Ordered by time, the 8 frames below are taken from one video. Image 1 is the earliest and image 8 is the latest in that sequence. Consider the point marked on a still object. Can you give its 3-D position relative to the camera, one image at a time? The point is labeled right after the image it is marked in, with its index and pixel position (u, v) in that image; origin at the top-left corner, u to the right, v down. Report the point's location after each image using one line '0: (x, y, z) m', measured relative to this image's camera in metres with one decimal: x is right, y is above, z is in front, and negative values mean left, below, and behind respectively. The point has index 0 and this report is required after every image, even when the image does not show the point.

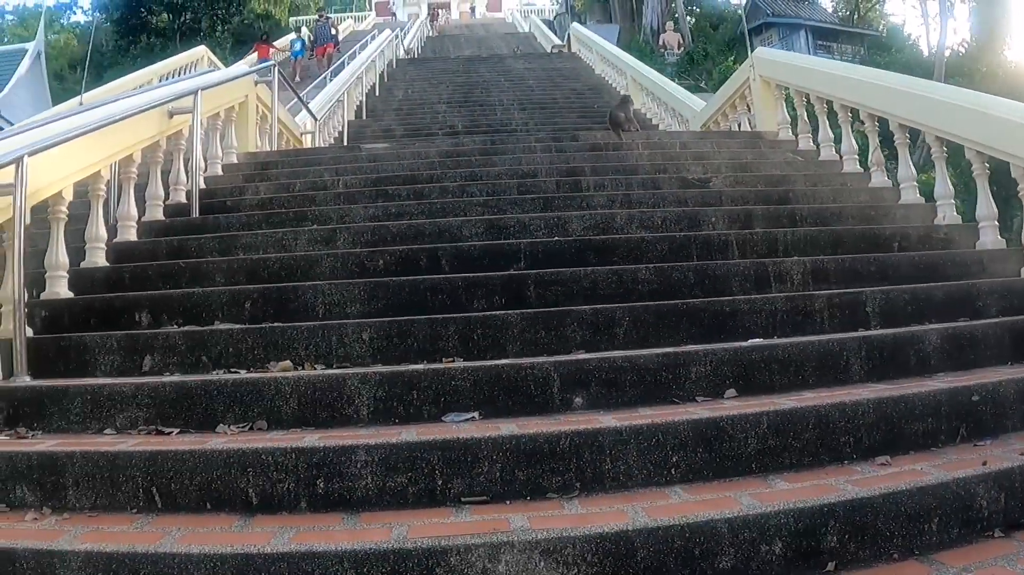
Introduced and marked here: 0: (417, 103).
0: (-0.8, +1.7, +11.8) m
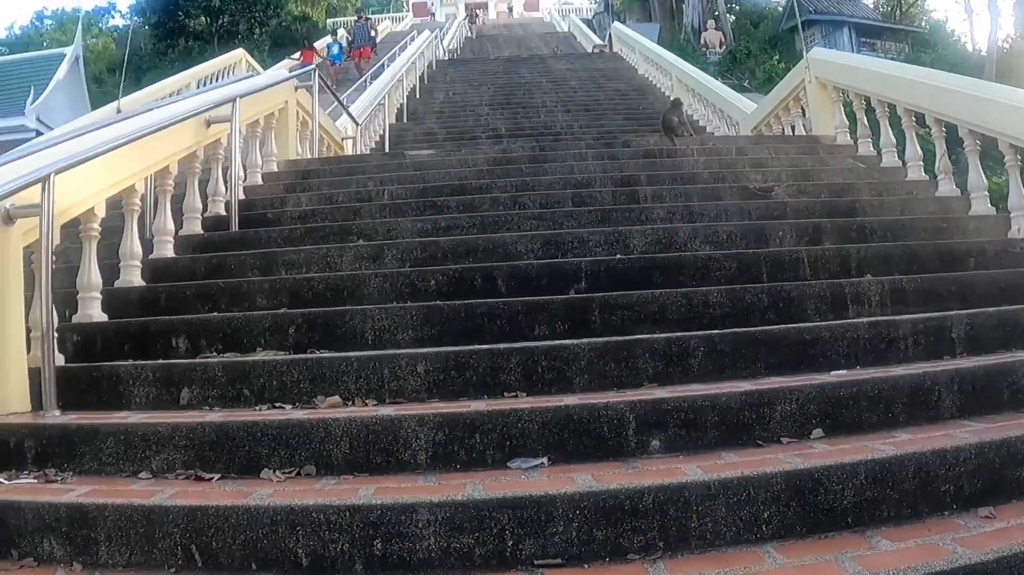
0: (-0.5, +1.6, +11.6) m
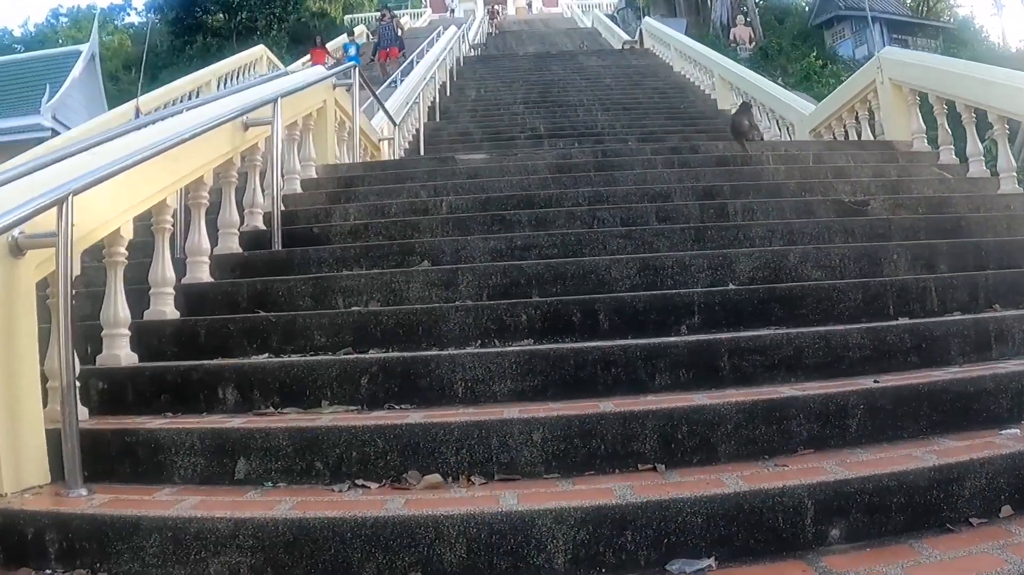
0: (-0.2, +1.6, +11.1) m
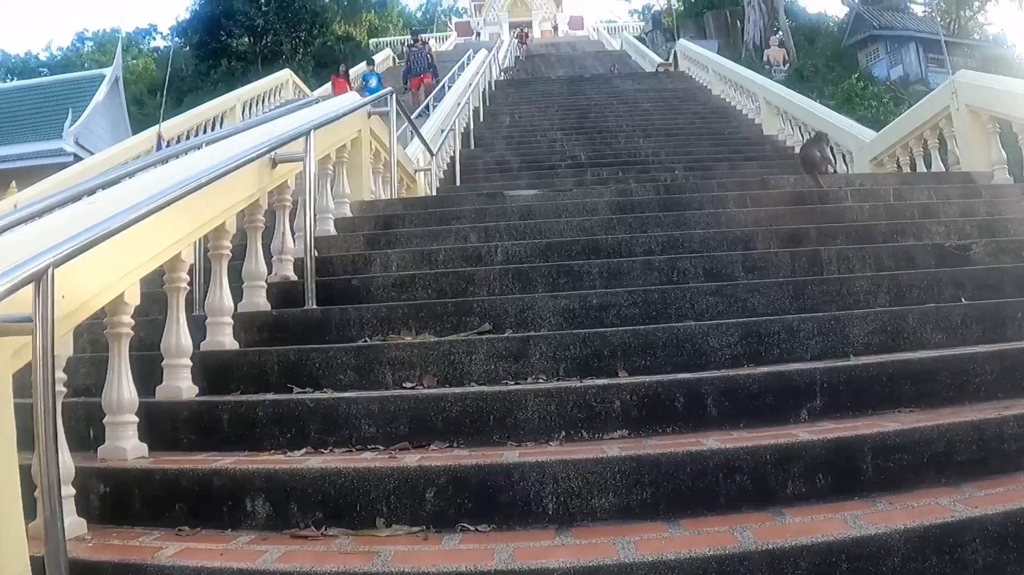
0: (+0.1, +1.3, +10.6) m
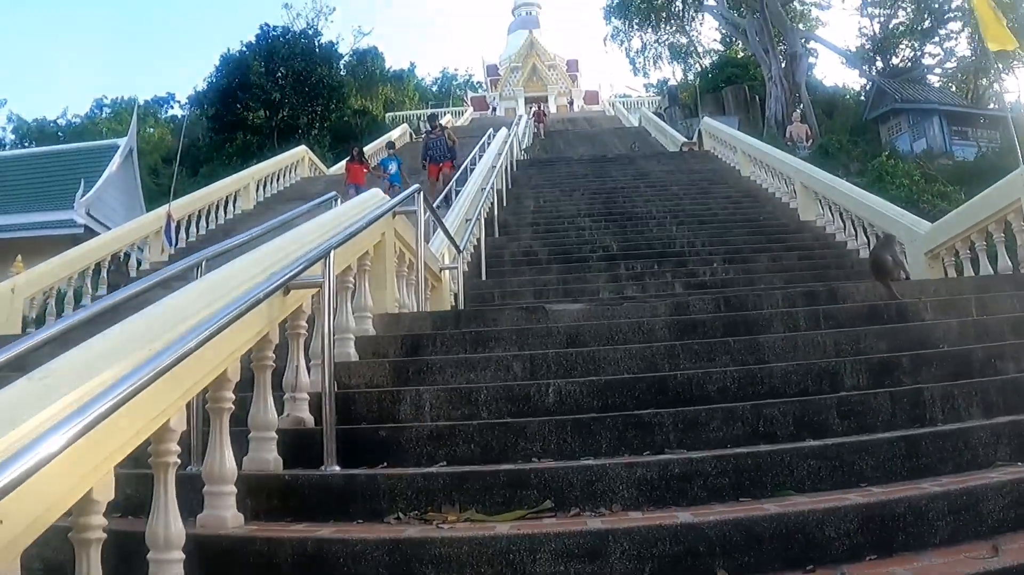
0: (+0.3, +0.6, +10.2) m
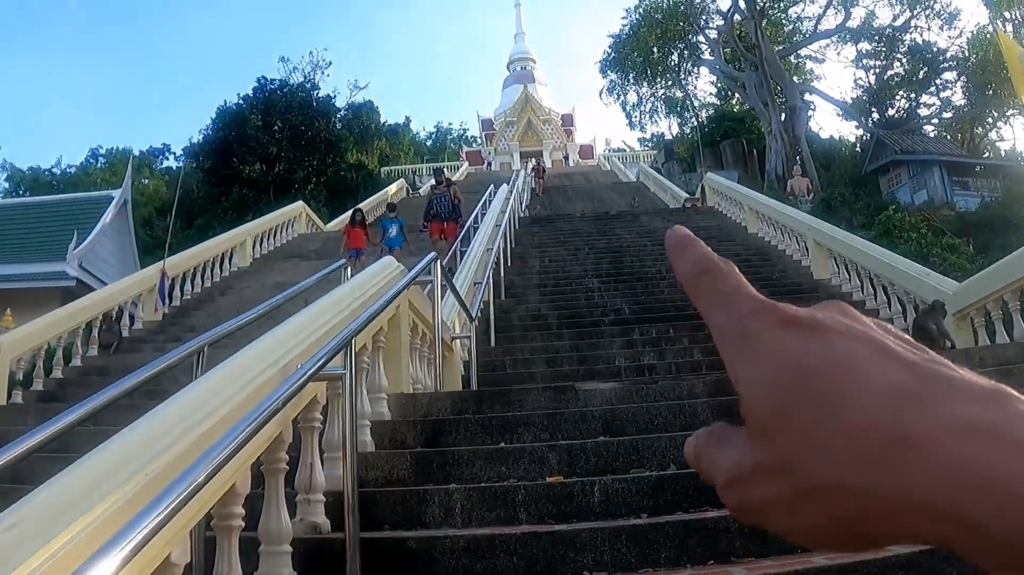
0: (+0.4, +0.1, +9.9) m
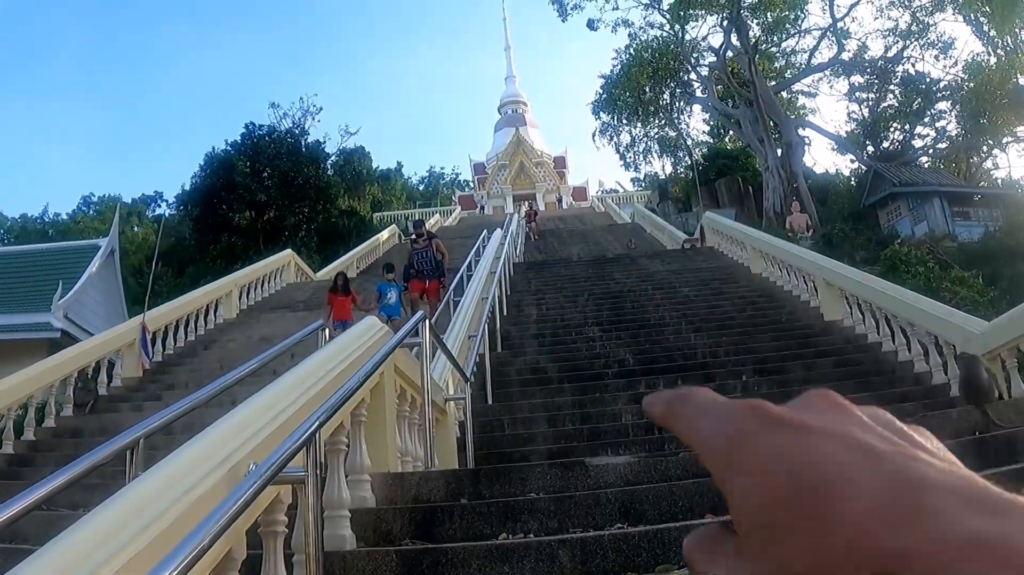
0: (+0.4, -0.3, +9.4) m
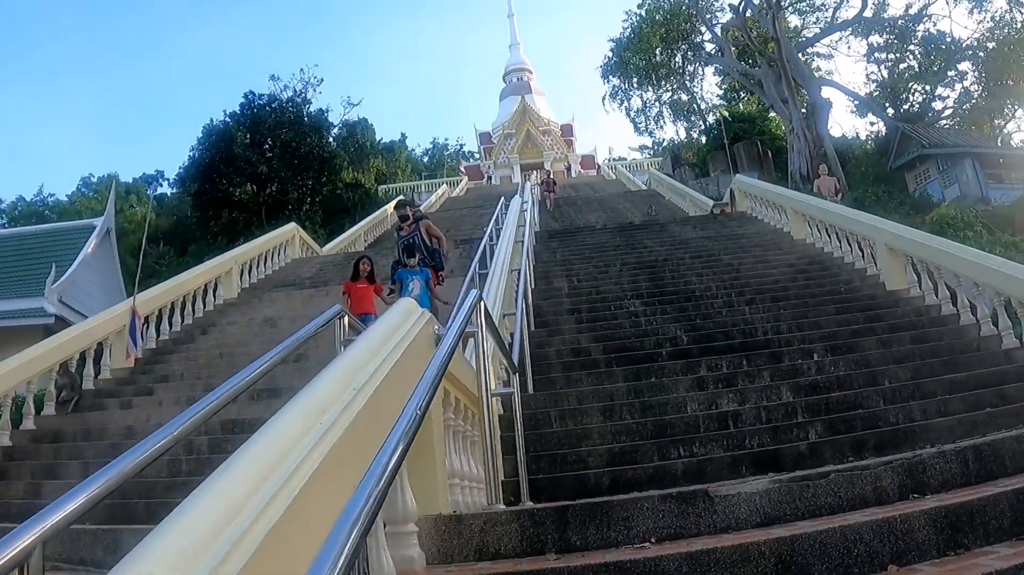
0: (+0.6, -0.1, +8.5) m
